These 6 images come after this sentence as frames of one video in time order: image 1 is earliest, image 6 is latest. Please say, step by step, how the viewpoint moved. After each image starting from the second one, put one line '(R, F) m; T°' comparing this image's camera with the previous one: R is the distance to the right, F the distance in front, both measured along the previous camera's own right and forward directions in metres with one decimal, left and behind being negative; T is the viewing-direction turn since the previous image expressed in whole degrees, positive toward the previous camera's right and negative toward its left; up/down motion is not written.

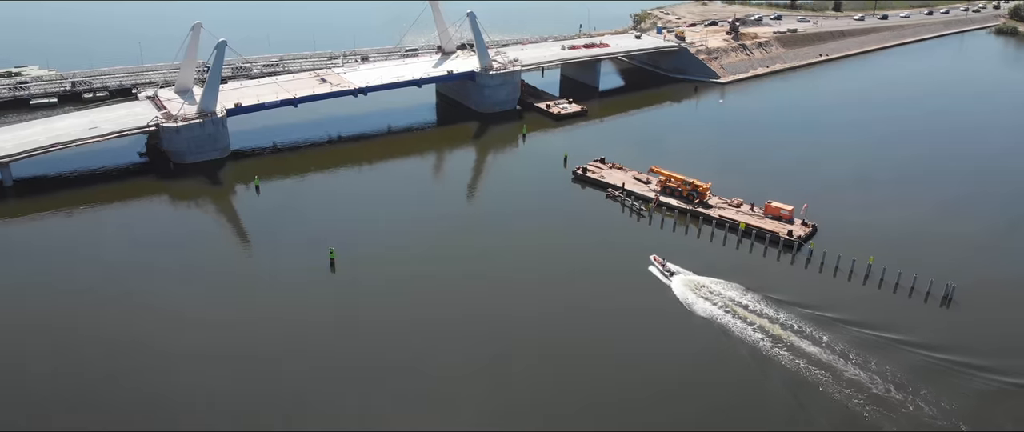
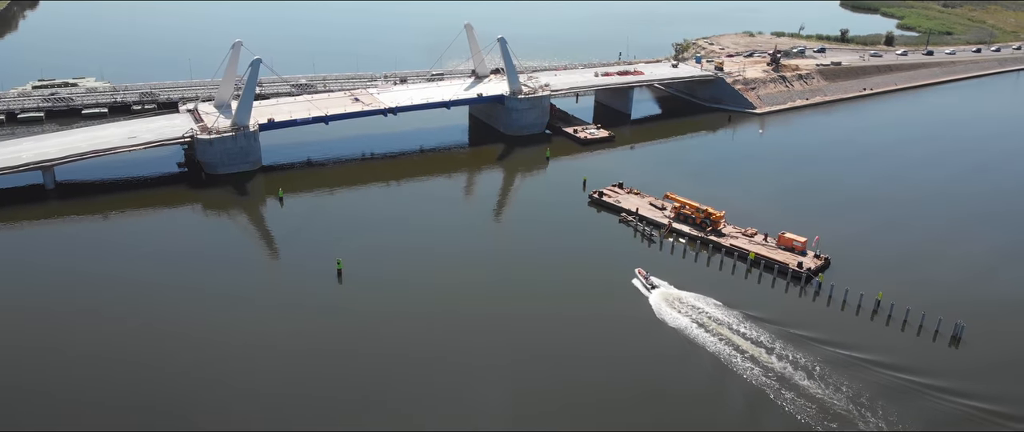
(+1.7, -0.3) m; -4°
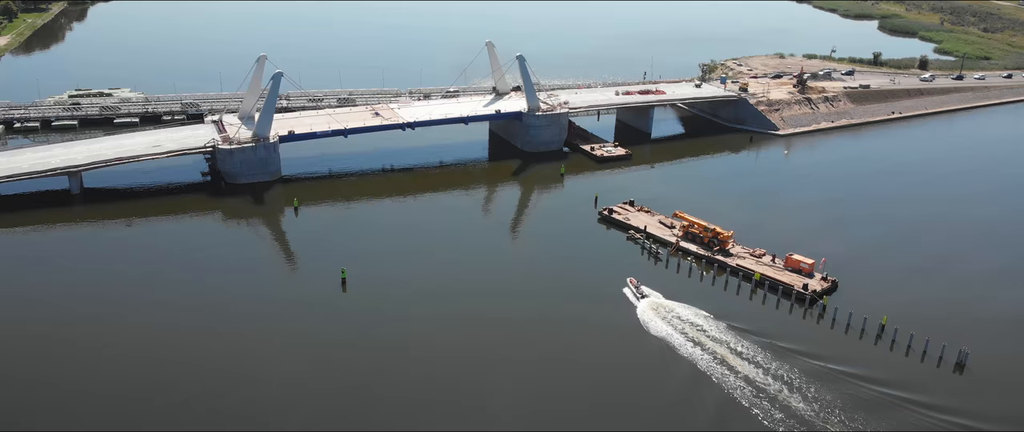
(+1.1, -0.2) m; -2°
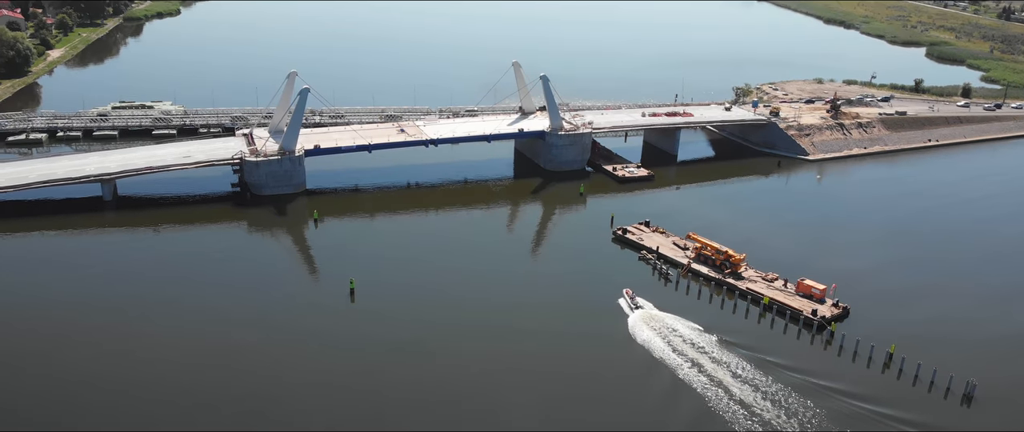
(+1.3, -0.2) m; -3°
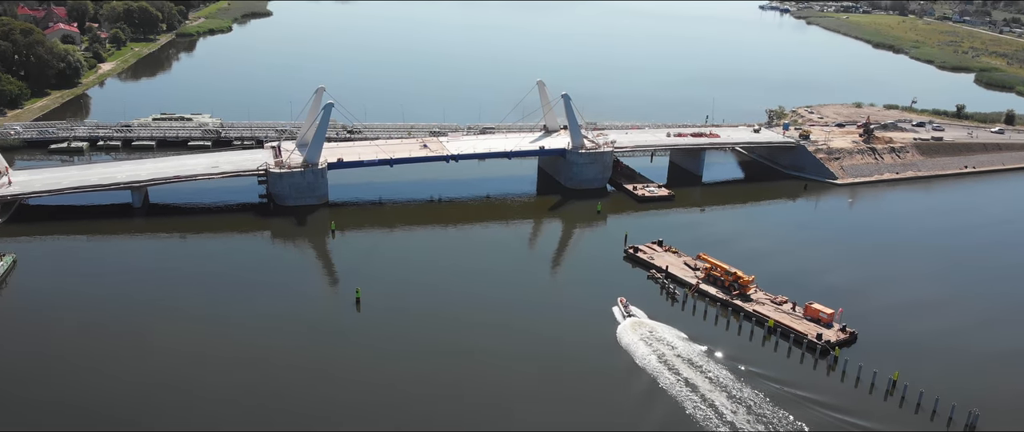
(+1.4, -0.3) m; -3°
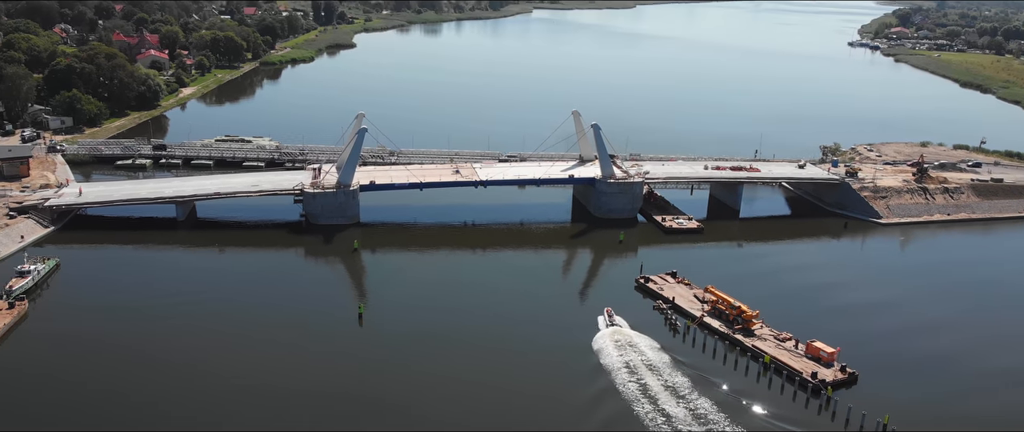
(+3.0, -0.8) m; -5°
